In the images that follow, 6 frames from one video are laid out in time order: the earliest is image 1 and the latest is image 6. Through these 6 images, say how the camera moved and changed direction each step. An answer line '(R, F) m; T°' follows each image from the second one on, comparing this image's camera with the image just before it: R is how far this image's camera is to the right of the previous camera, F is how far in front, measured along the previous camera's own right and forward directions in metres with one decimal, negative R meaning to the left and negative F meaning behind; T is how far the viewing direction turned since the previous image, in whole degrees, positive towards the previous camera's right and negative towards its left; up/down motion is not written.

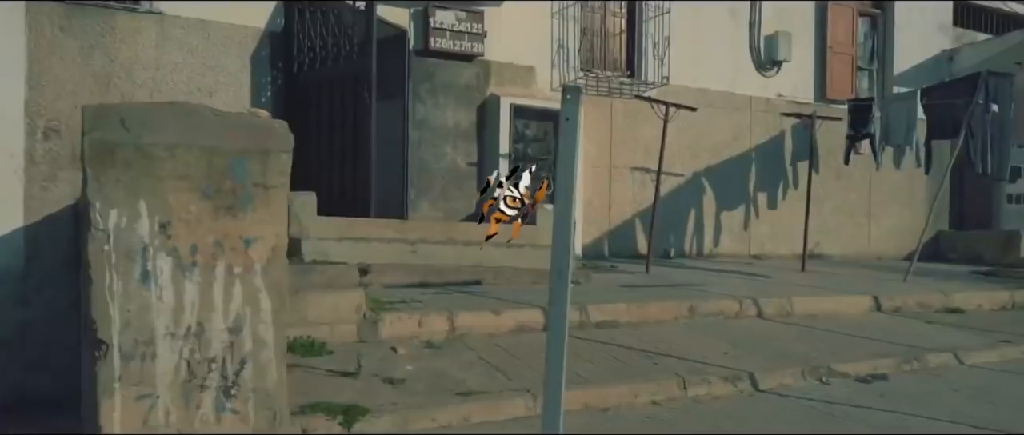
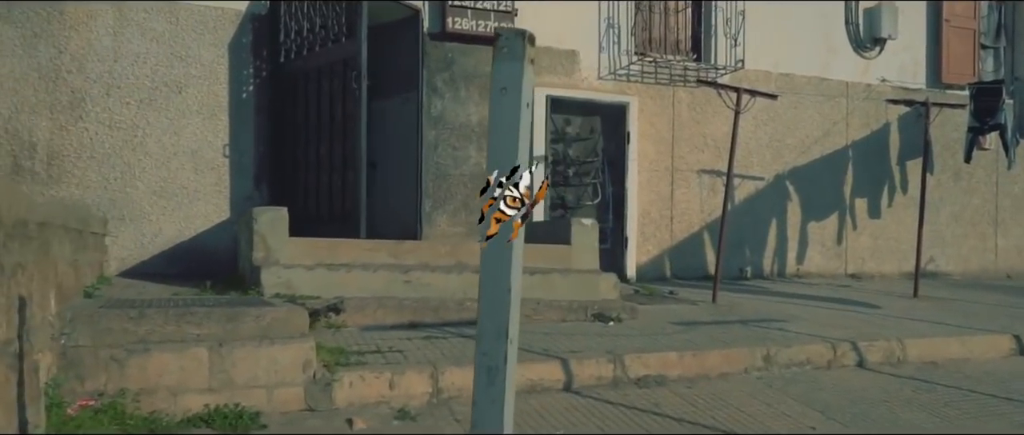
(+0.5, +1.9) m; -6°
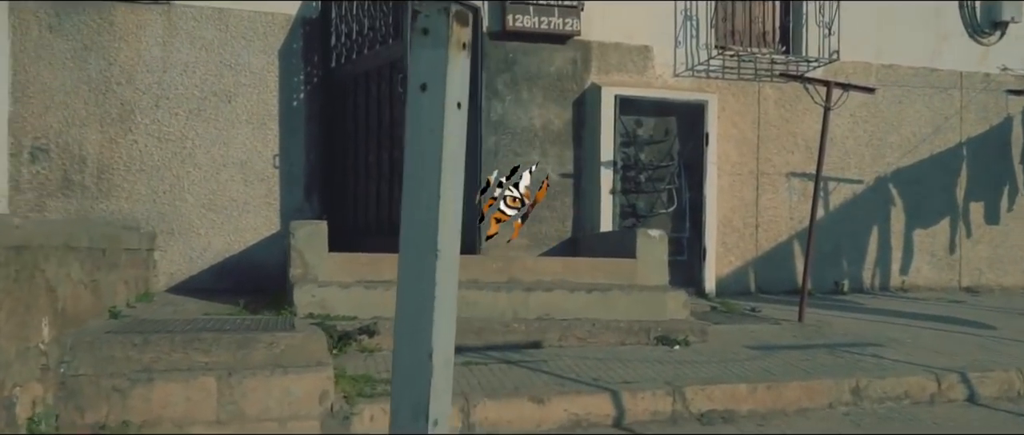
(+0.4, +0.6) m; -7°
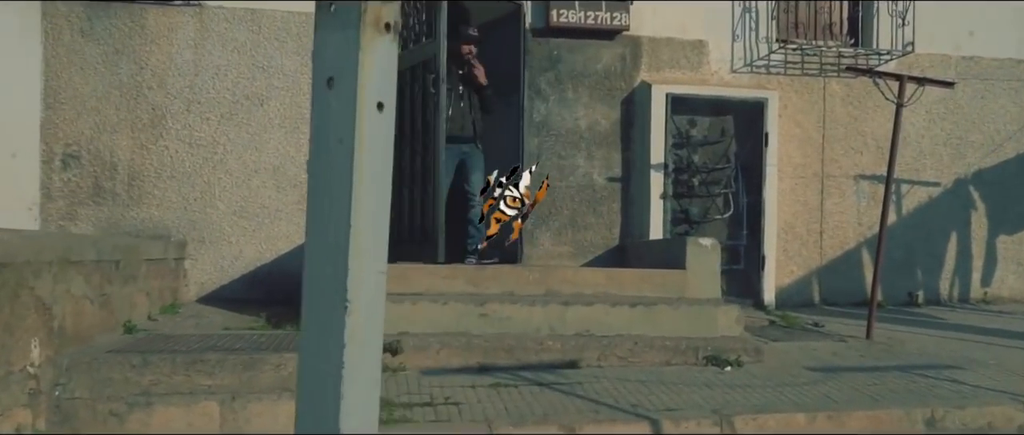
(+0.2, +0.4) m; -4°
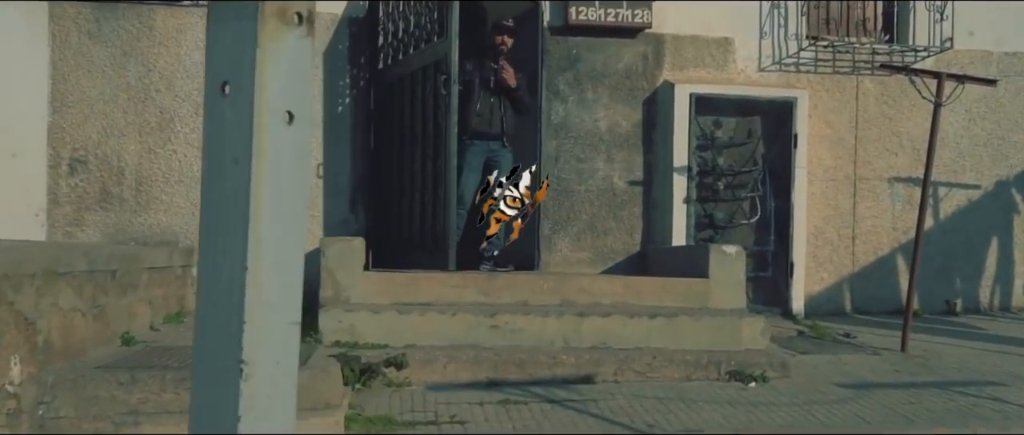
(+0.1, +0.3) m; -2°
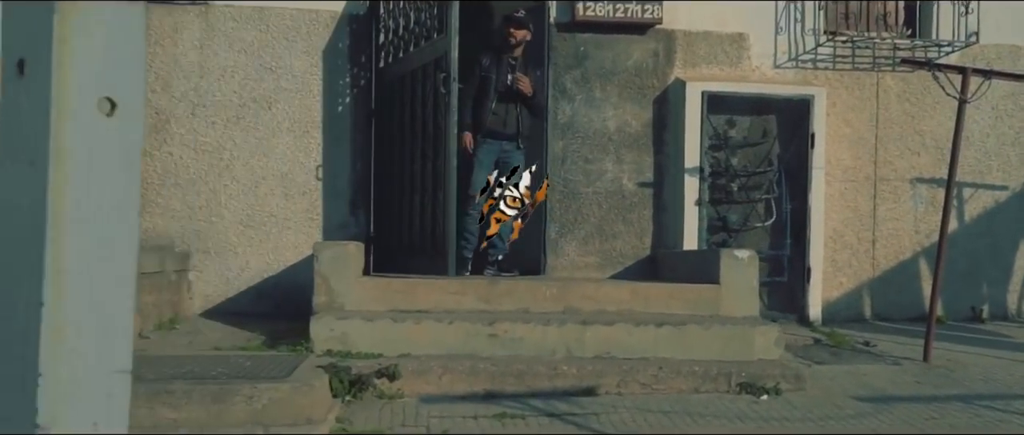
(+0.1, +0.2) m; -1°
